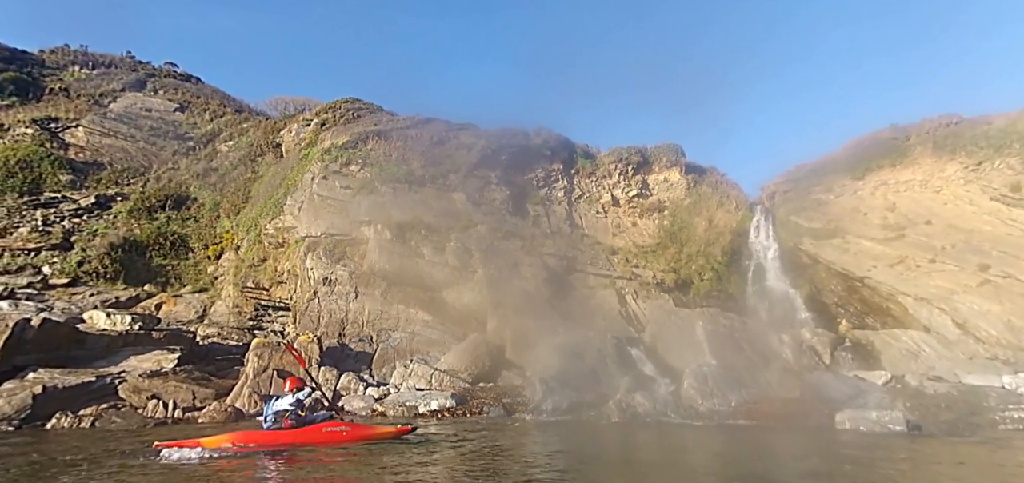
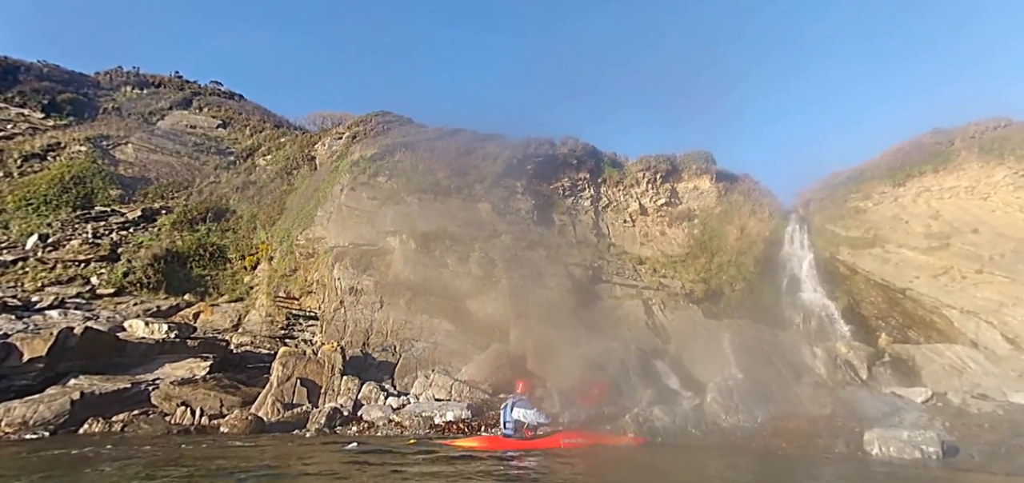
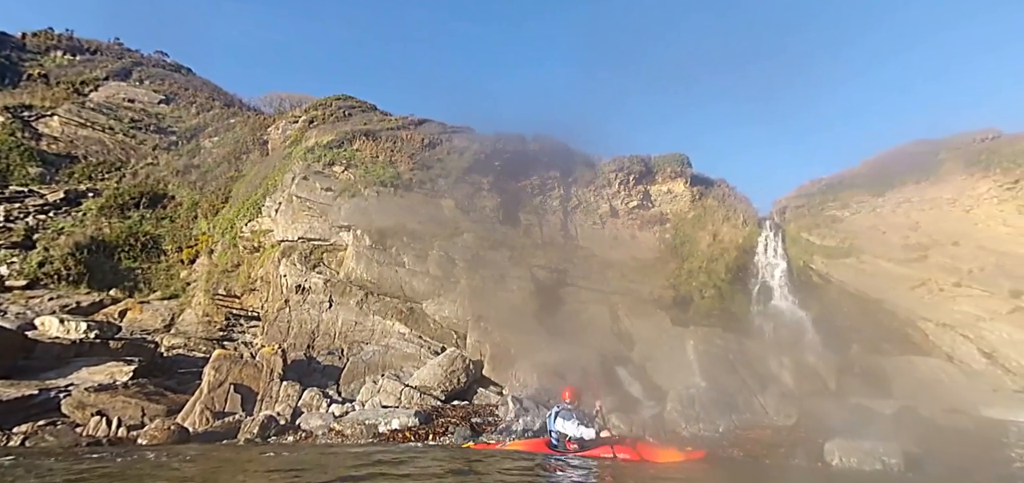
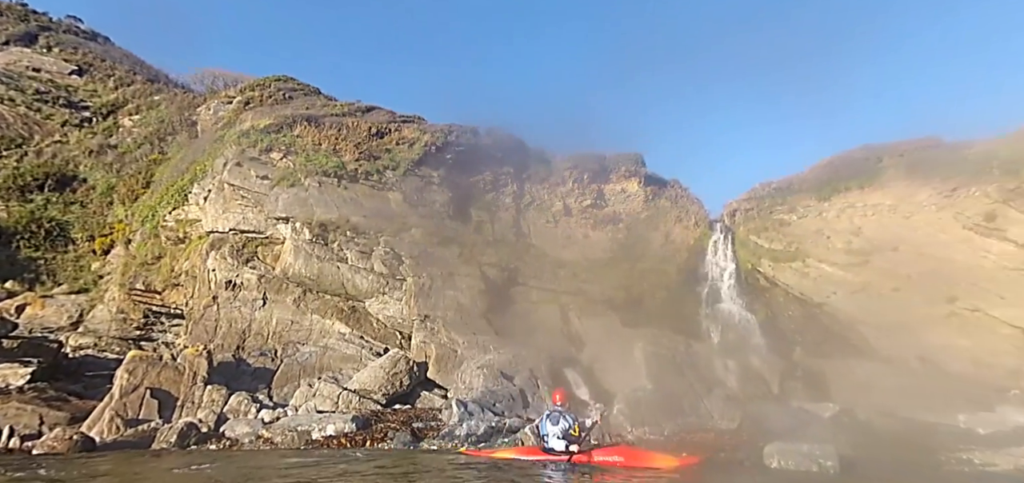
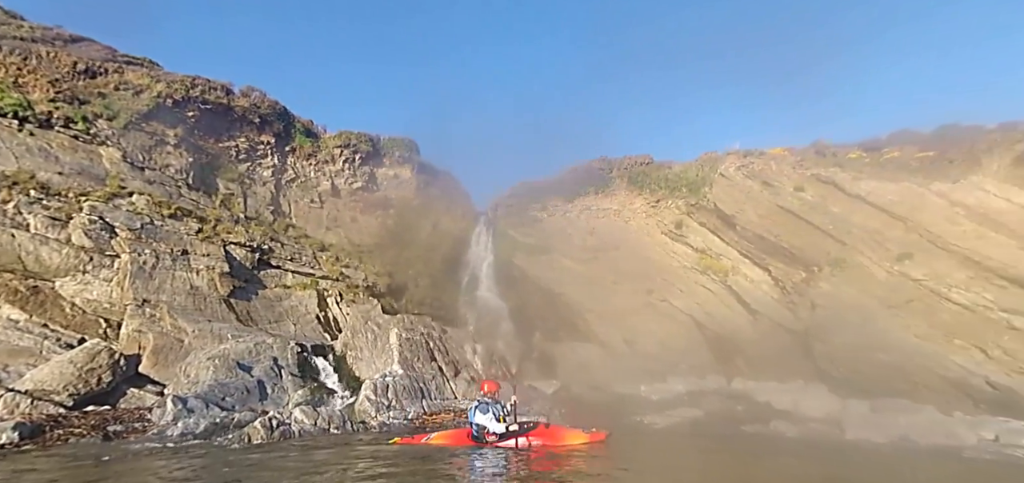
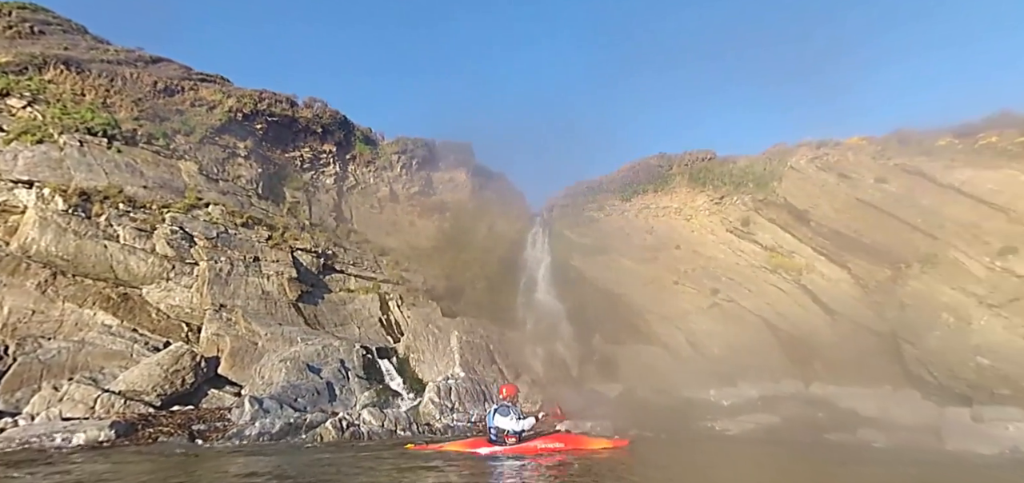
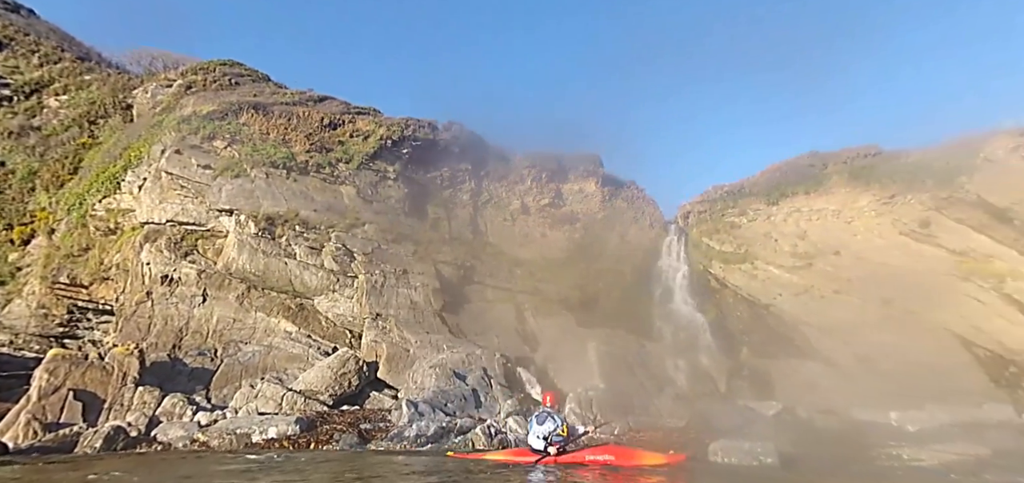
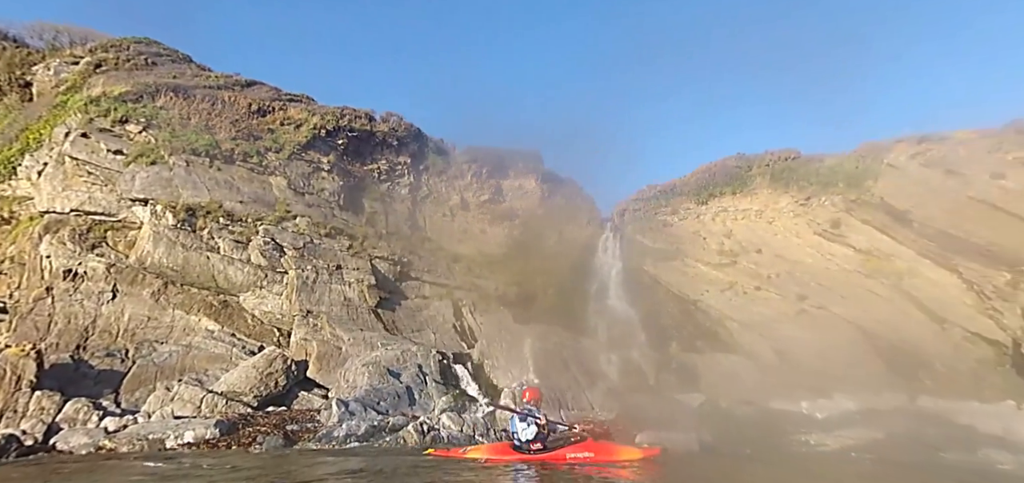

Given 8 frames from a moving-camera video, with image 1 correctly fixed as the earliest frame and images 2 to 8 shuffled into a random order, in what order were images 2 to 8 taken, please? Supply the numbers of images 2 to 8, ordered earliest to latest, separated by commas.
2, 3, 4, 7, 8, 6, 5
